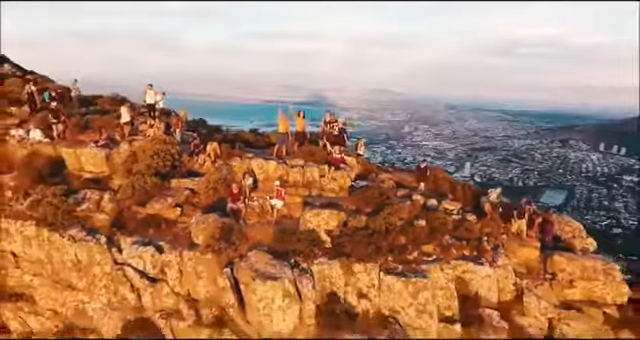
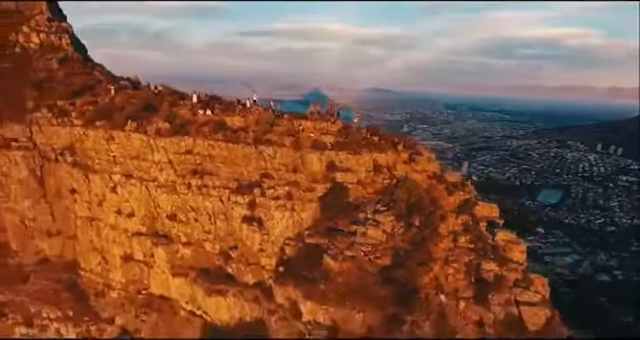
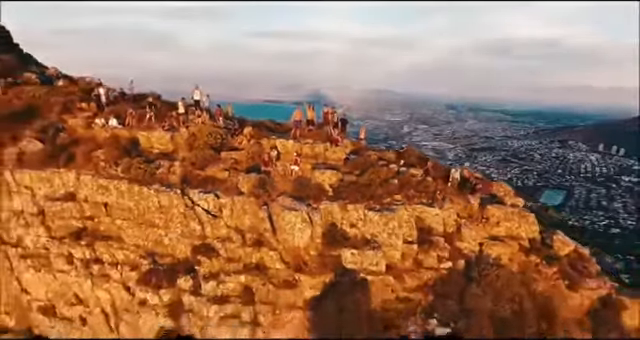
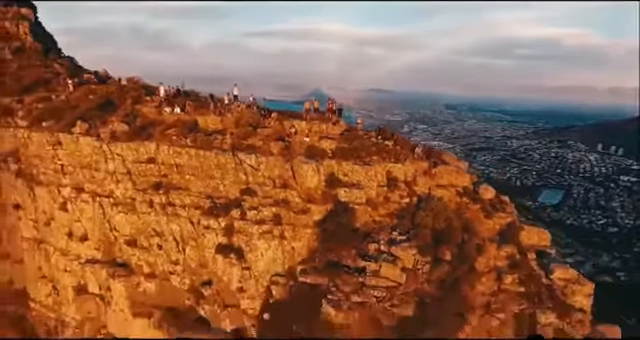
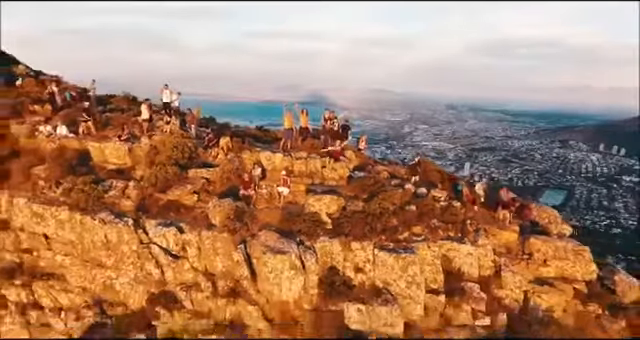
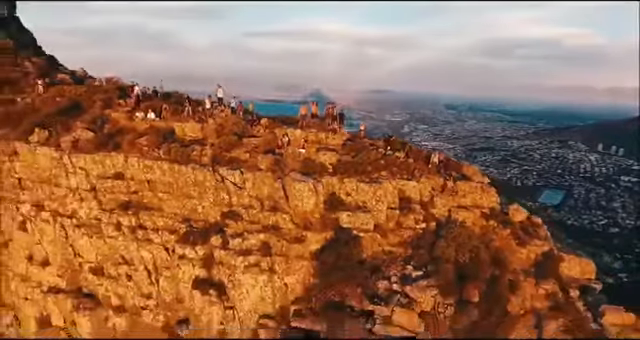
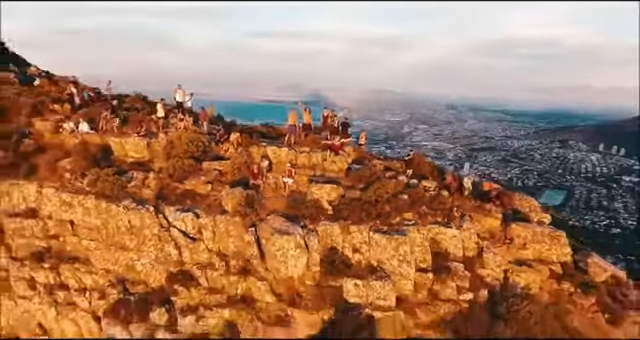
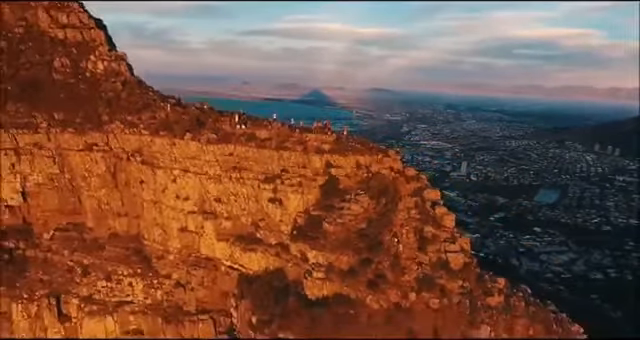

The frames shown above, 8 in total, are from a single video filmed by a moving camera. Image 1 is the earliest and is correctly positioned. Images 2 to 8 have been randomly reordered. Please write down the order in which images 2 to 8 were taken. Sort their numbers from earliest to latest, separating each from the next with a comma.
5, 7, 3, 6, 4, 2, 8
